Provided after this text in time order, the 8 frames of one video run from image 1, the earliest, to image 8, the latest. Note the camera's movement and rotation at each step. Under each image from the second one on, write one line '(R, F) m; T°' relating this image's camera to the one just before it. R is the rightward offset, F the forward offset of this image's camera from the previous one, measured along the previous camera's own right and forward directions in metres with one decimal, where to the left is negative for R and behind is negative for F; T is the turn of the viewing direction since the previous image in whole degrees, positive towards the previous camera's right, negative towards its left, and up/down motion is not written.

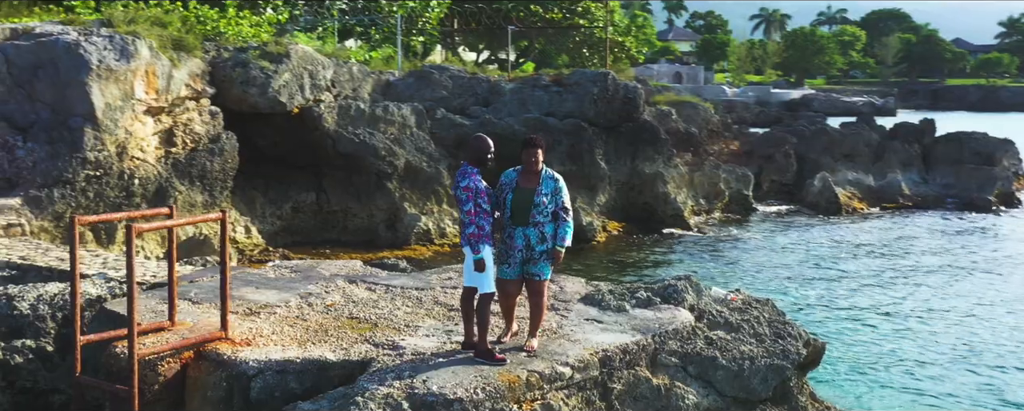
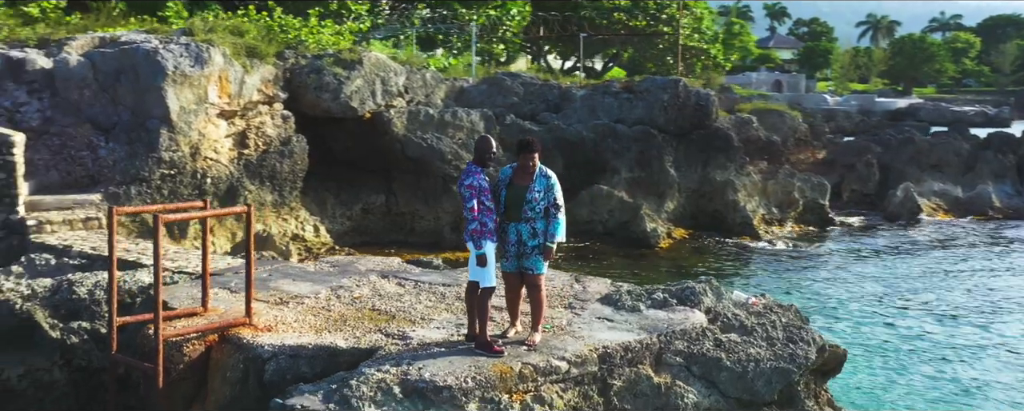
(+0.7, -0.2) m; -6°
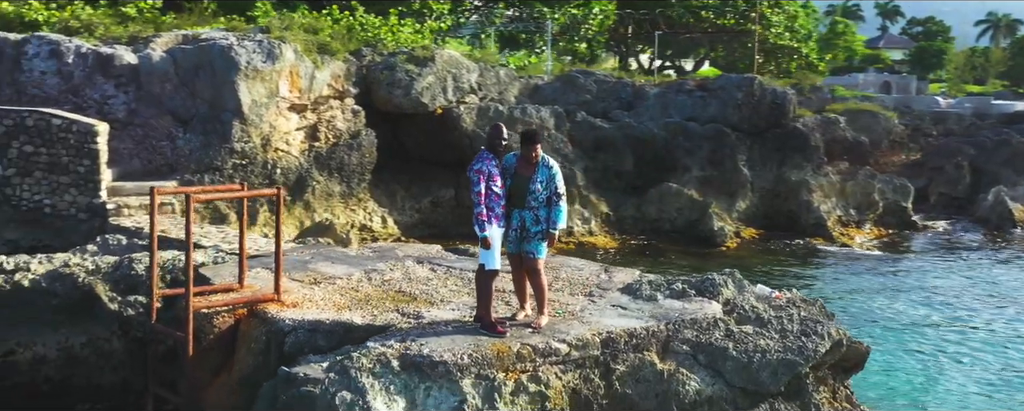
(+0.7, -0.2) m; -6°
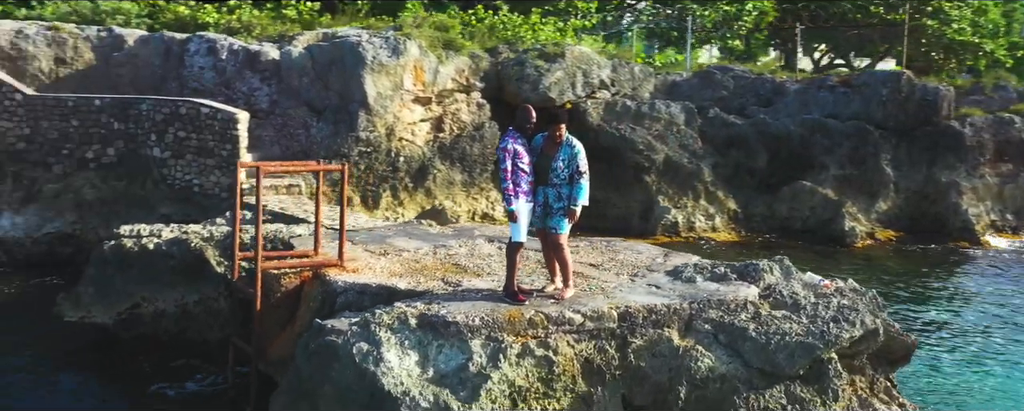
(+1.2, -0.3) m; -12°
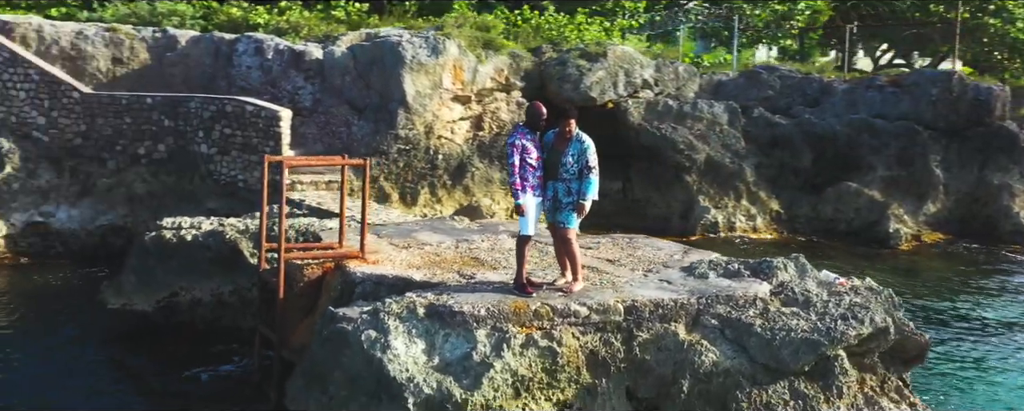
(+0.4, -0.1) m; -4°
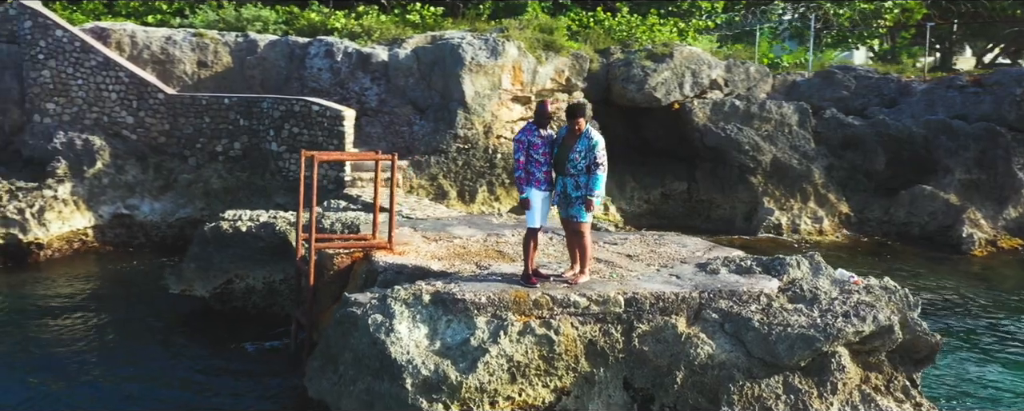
(+0.8, -0.2) m; -6°
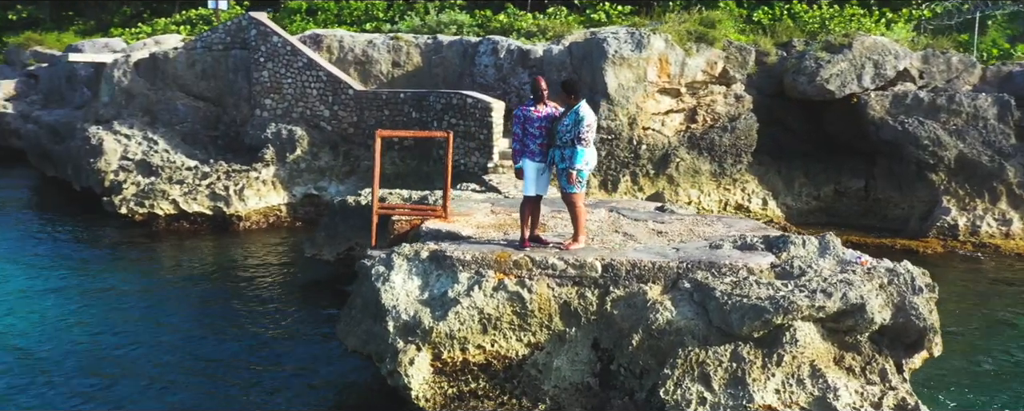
(+2.4, -0.2) m; -18°
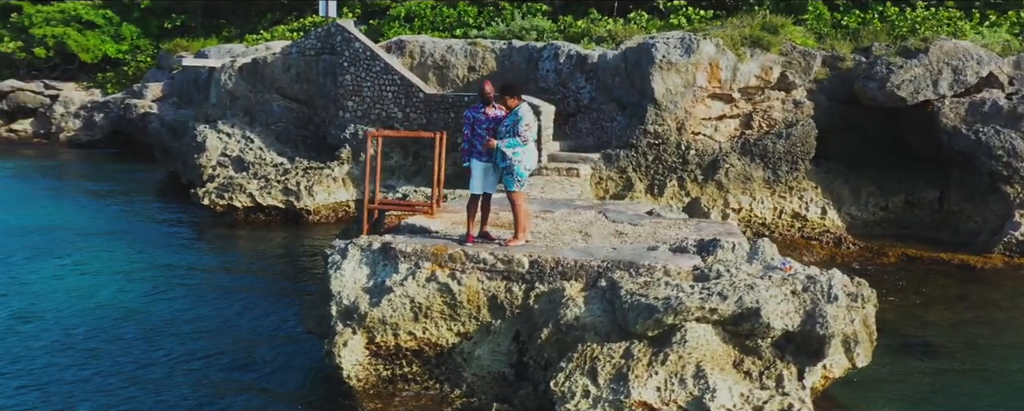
(+1.9, -0.2) m; -10°
